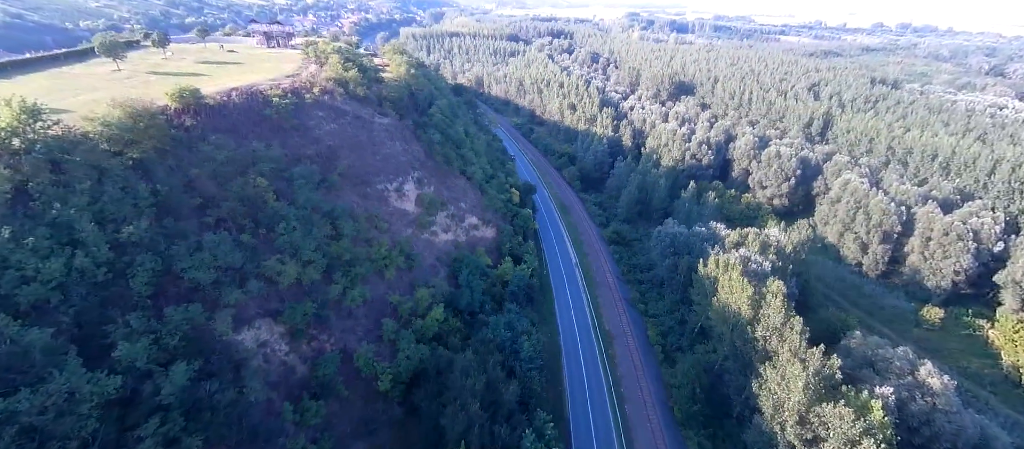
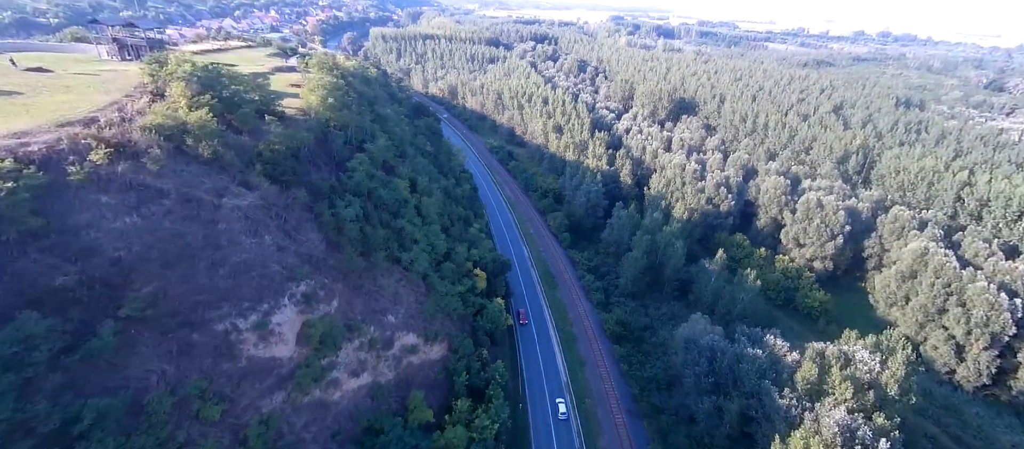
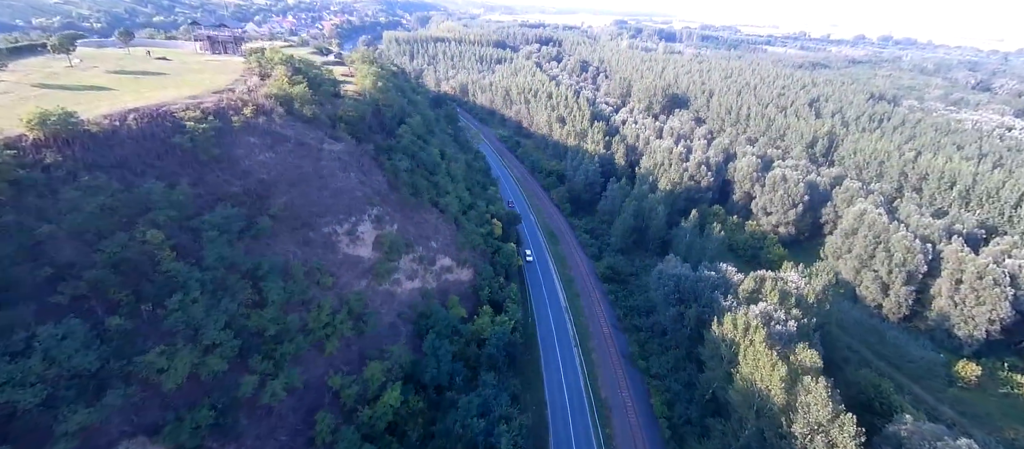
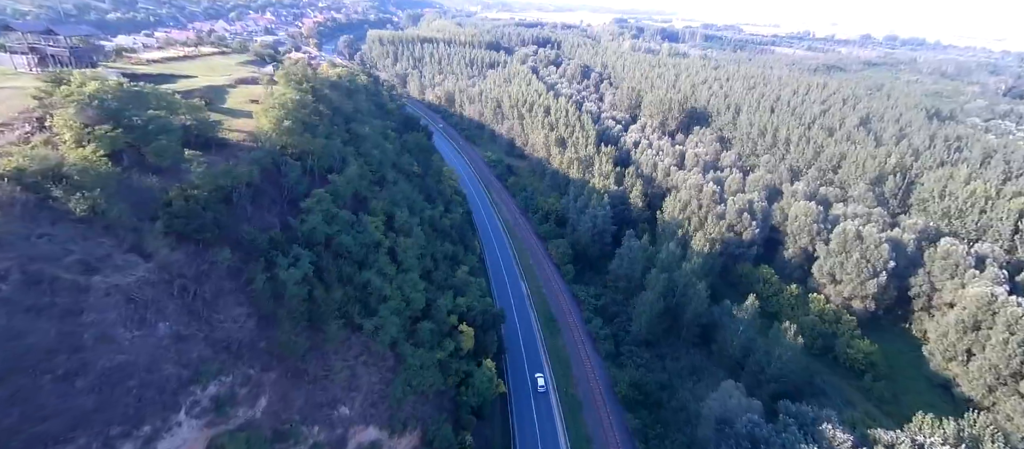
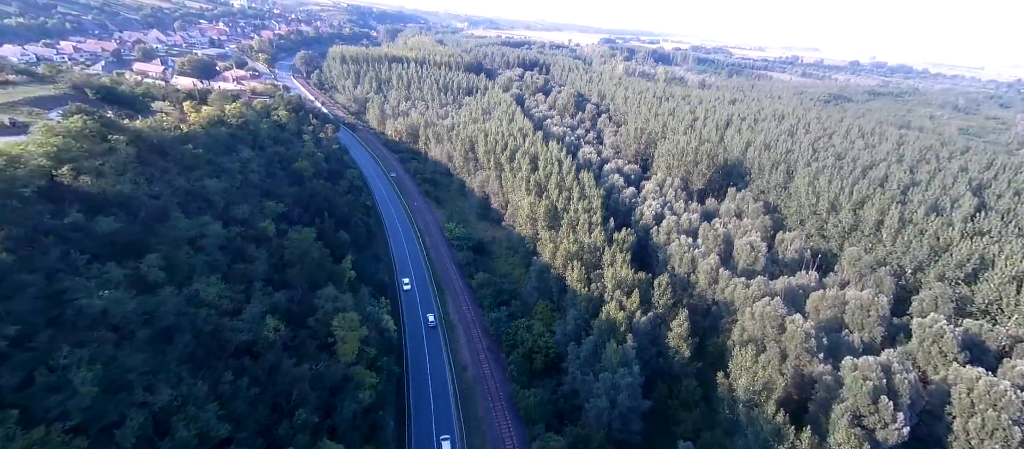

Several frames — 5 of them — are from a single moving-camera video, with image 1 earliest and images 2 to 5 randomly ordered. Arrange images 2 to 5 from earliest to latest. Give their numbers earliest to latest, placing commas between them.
3, 2, 4, 5
